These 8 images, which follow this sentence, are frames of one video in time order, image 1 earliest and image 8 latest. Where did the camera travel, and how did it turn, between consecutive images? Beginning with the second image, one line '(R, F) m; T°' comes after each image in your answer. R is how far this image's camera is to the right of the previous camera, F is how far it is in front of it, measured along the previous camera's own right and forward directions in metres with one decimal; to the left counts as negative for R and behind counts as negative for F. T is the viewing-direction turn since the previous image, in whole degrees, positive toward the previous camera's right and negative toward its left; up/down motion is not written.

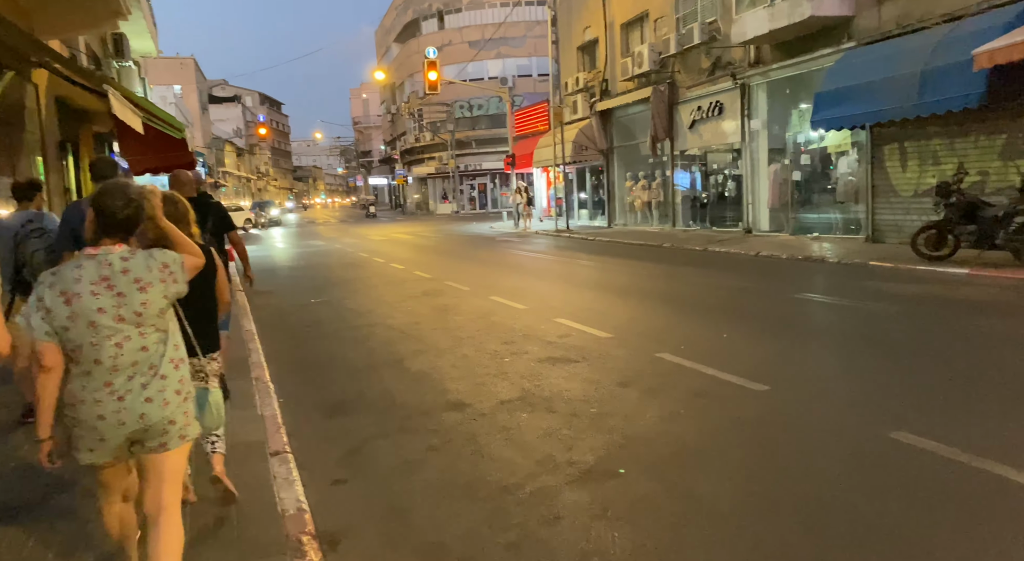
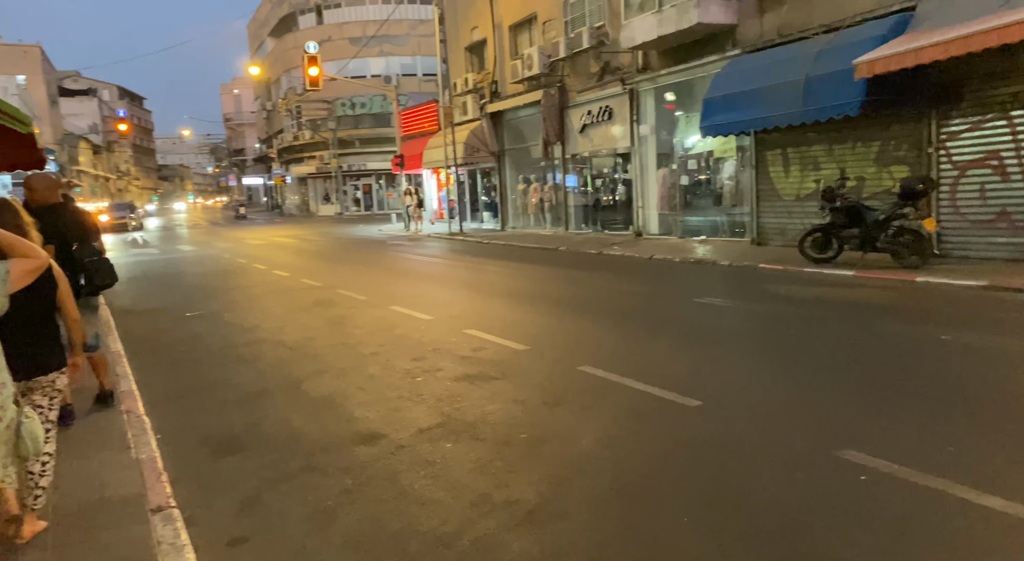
(-0.2, +0.4) m; +9°
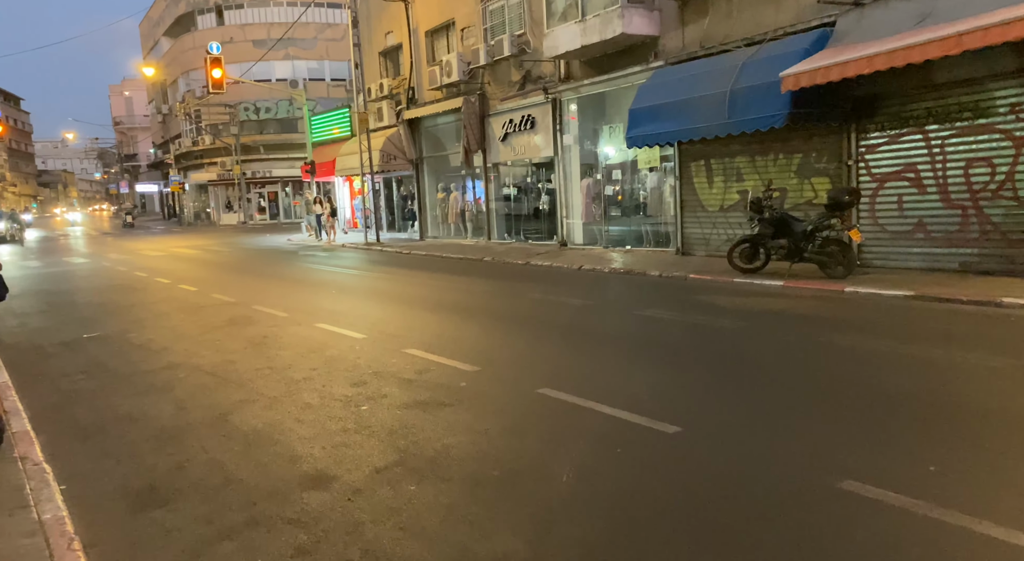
(-0.3, +0.4) m; +7°
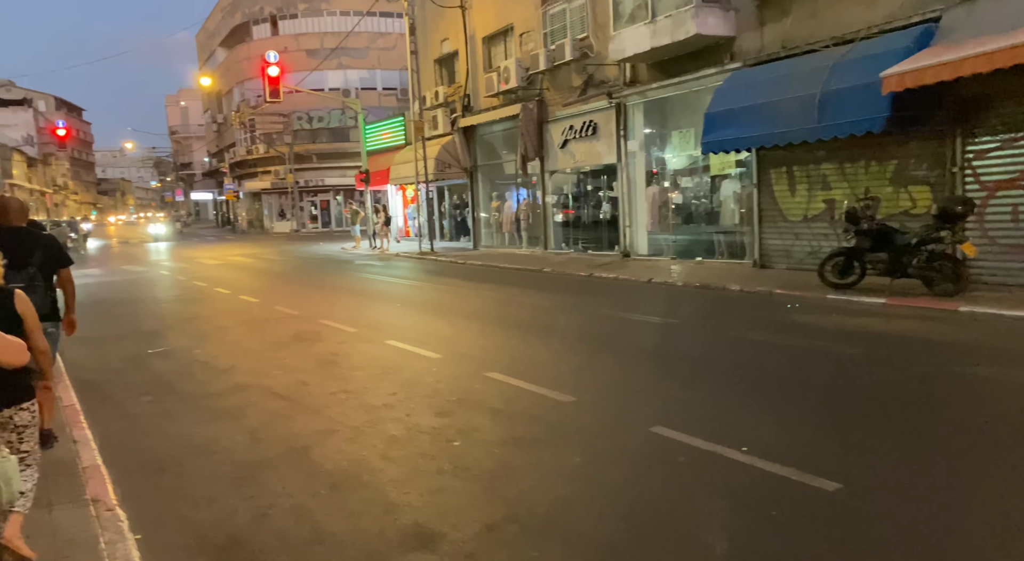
(-0.5, +0.6) m; -3°
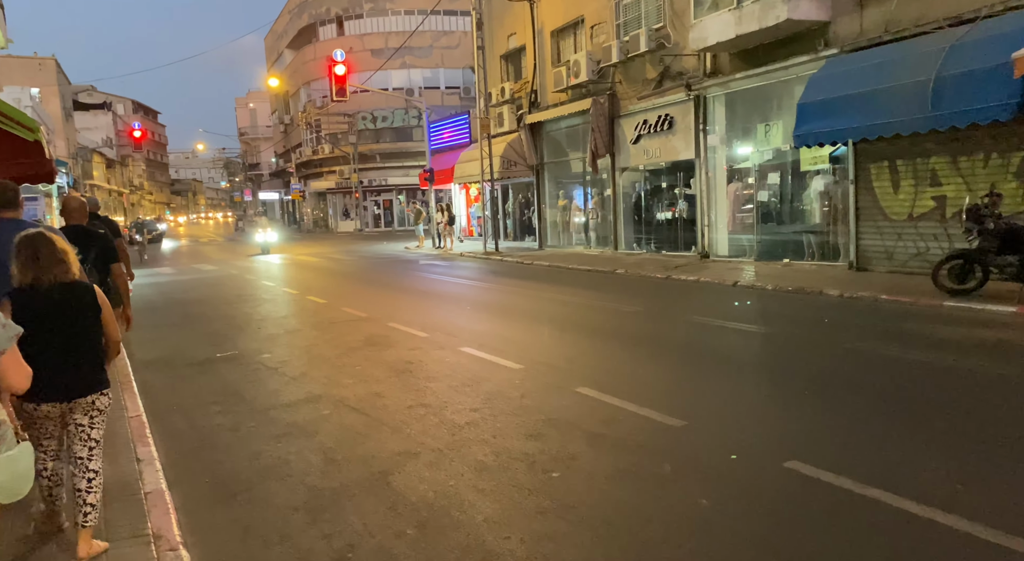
(-0.3, +0.7) m; -4°
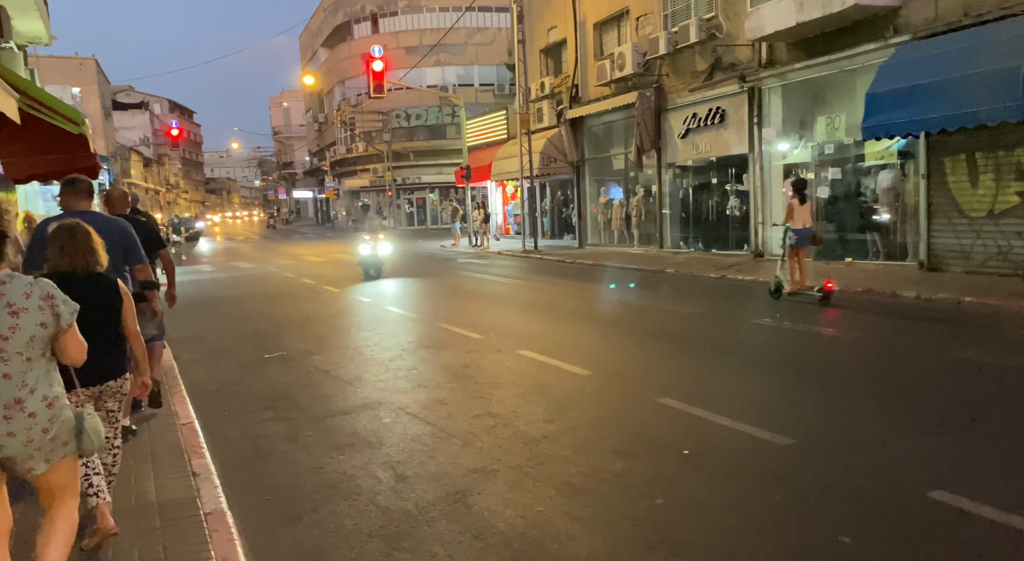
(-0.4, +0.5) m; -2°
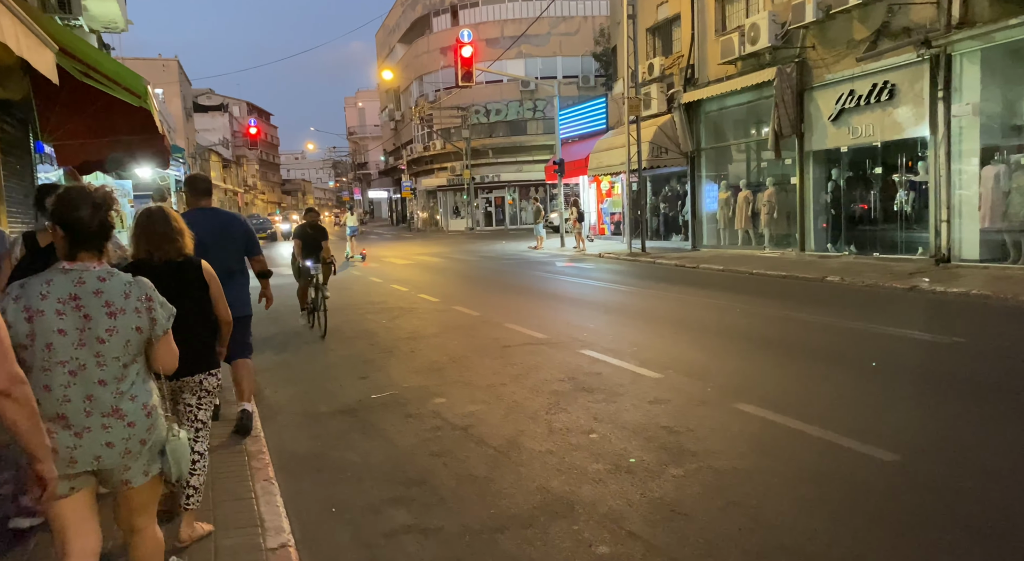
(-1.1, +2.6) m; -5°
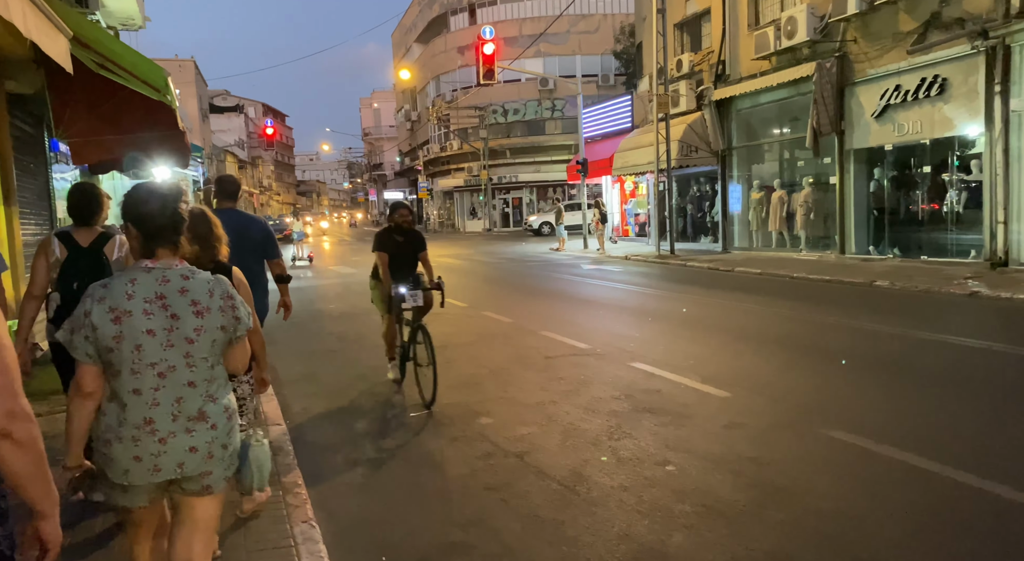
(-0.3, +0.7) m; -1°
